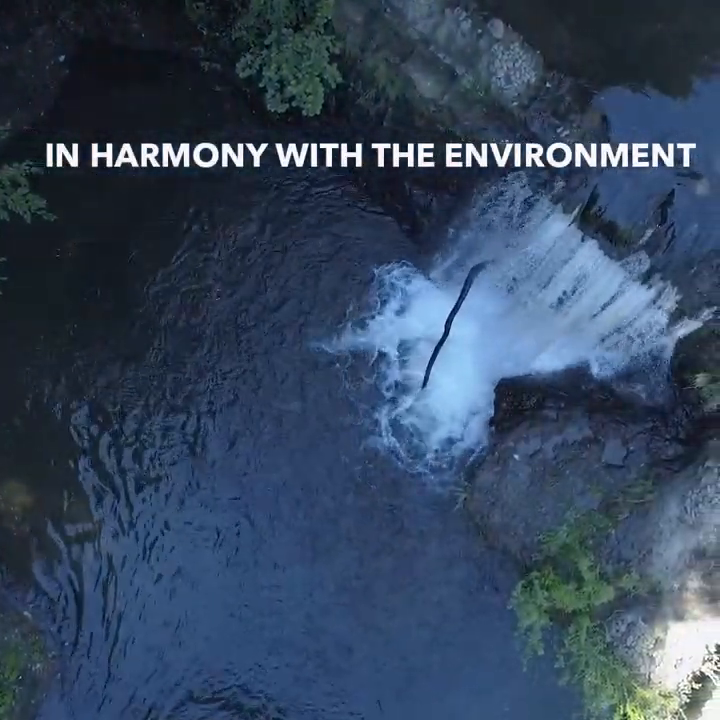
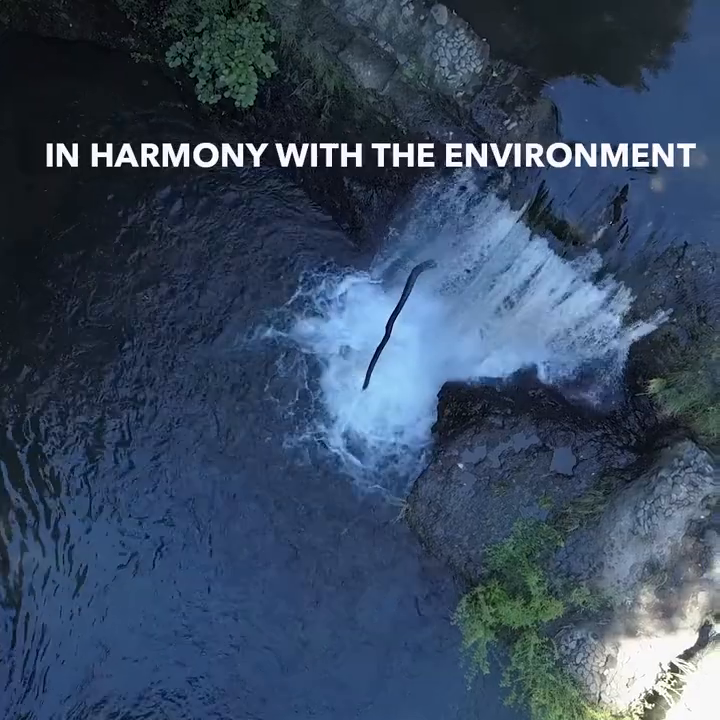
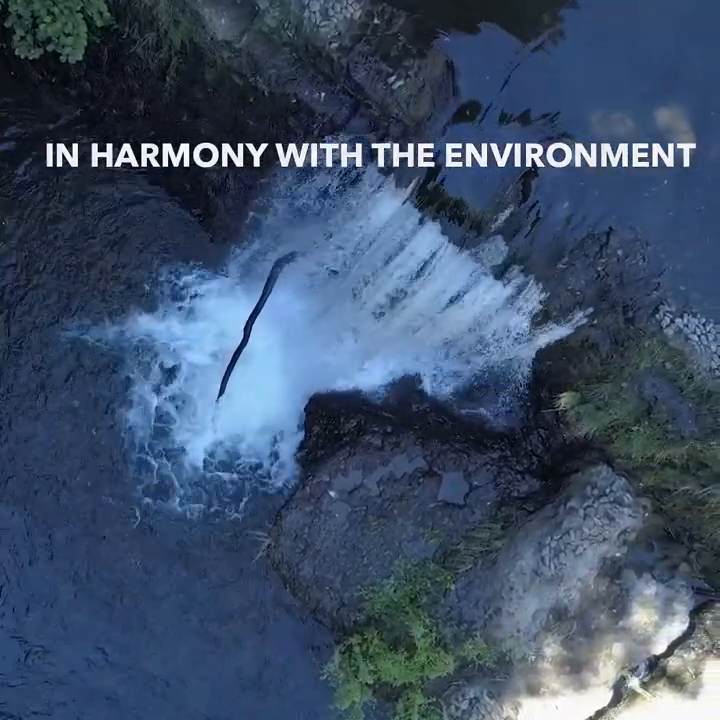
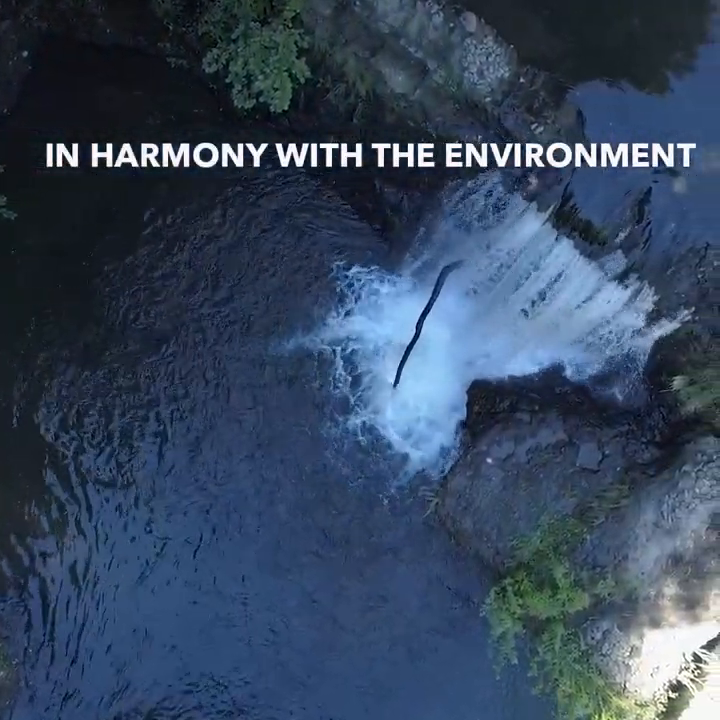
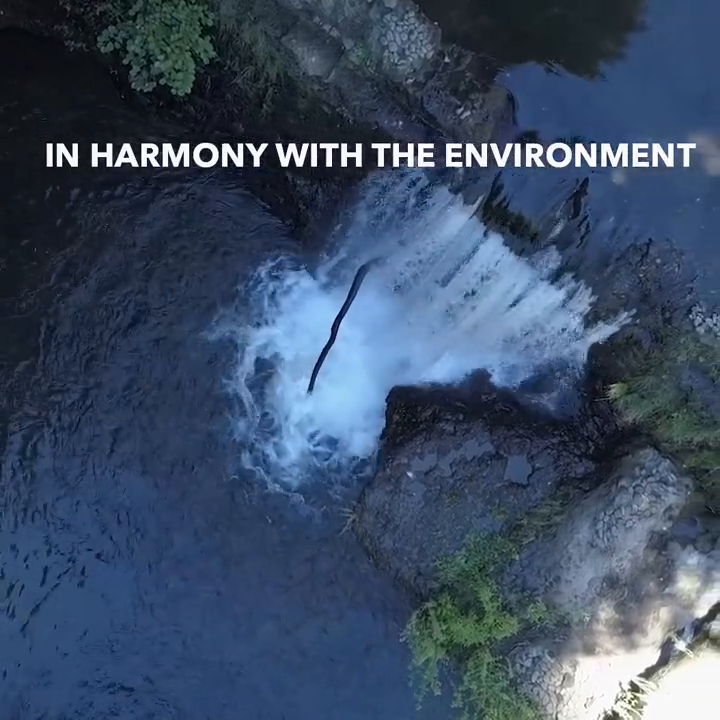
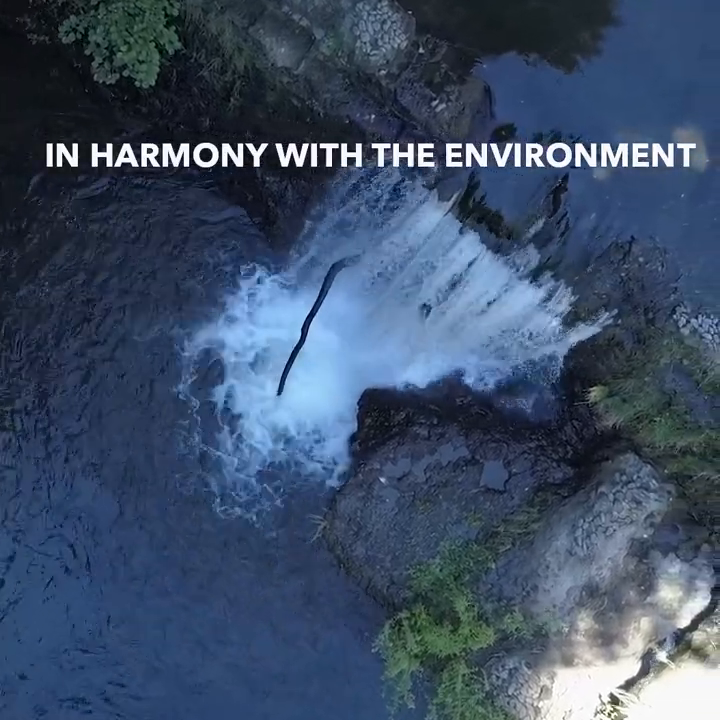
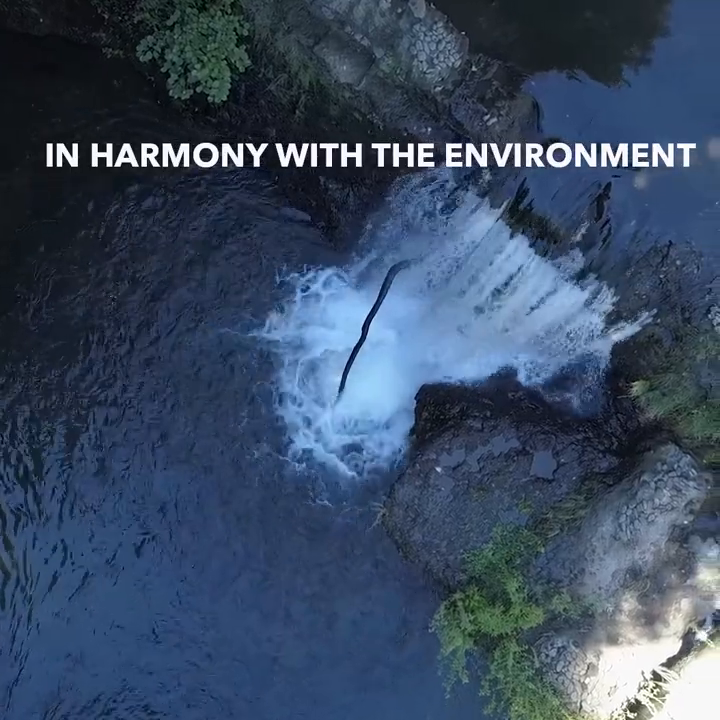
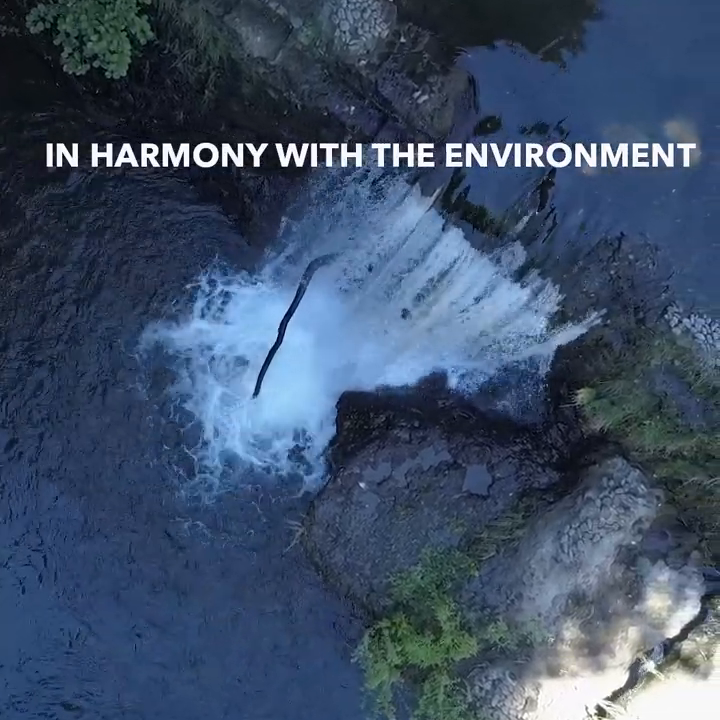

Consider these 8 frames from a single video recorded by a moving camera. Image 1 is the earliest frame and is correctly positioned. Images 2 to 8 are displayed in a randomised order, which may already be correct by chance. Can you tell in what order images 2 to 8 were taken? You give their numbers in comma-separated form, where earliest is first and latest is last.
4, 2, 7, 5, 6, 8, 3
